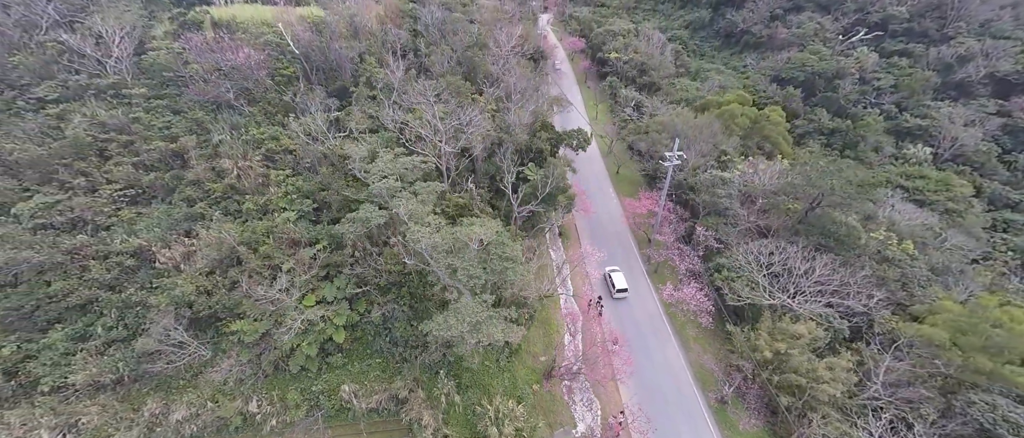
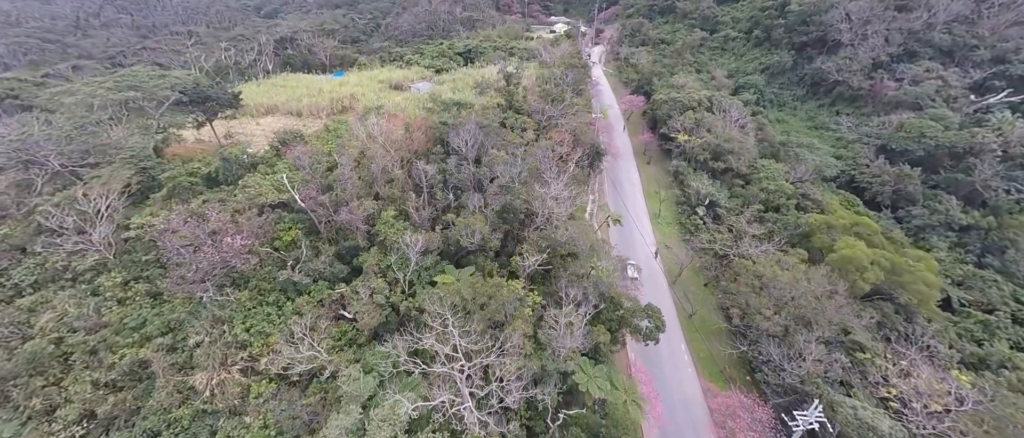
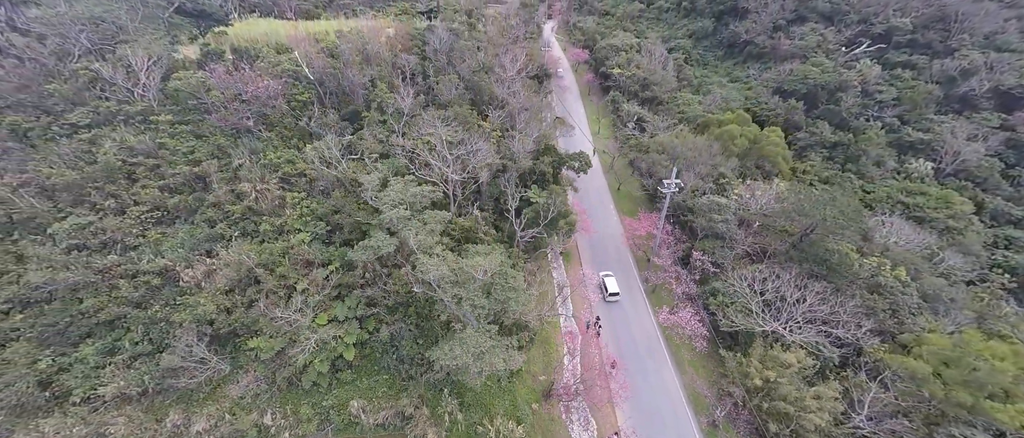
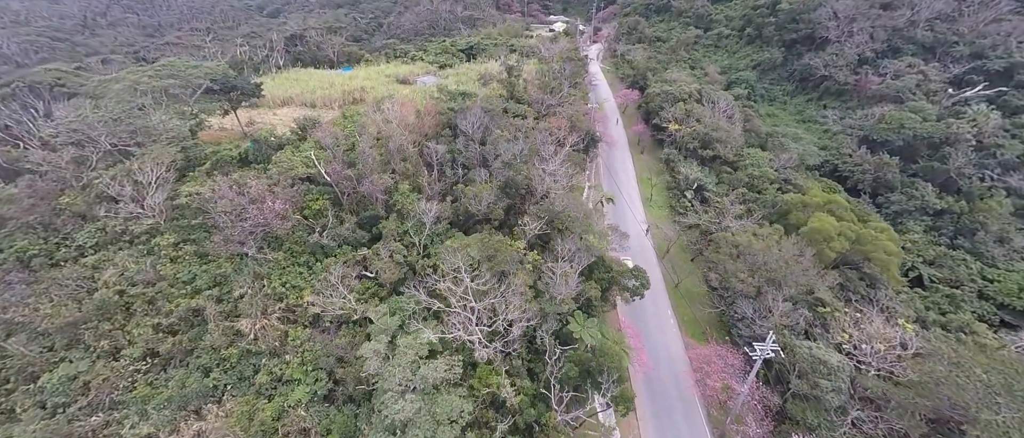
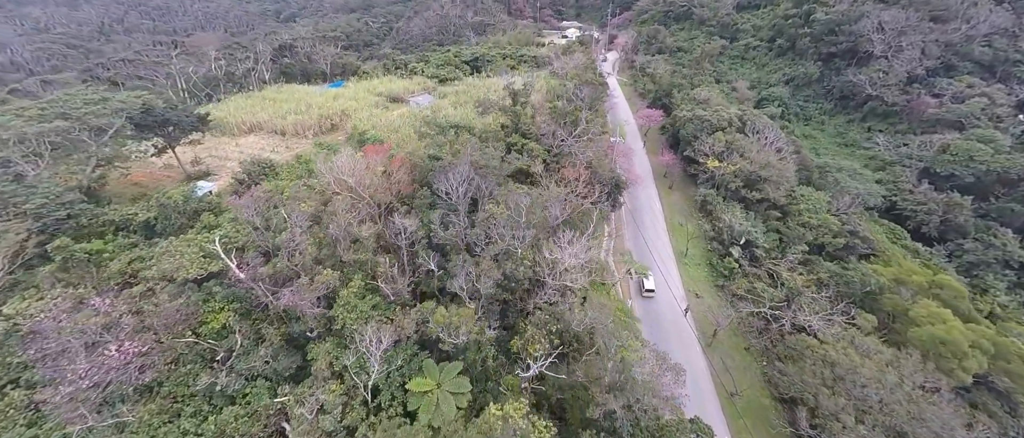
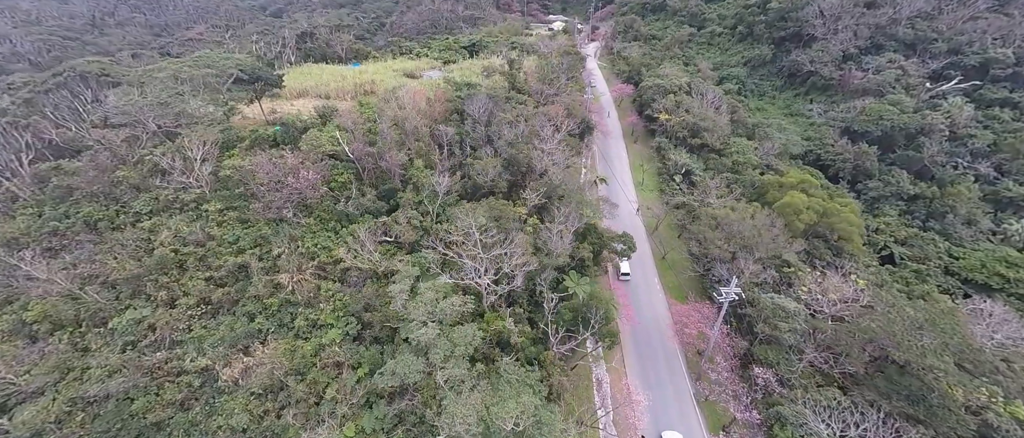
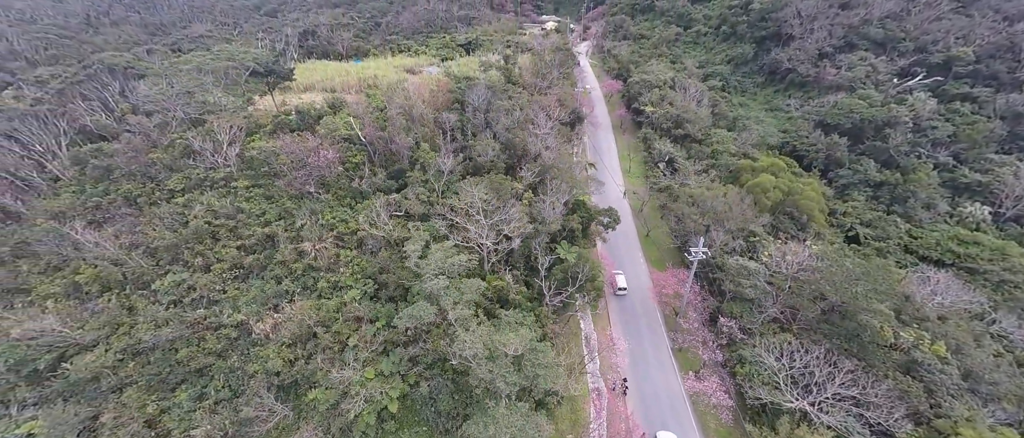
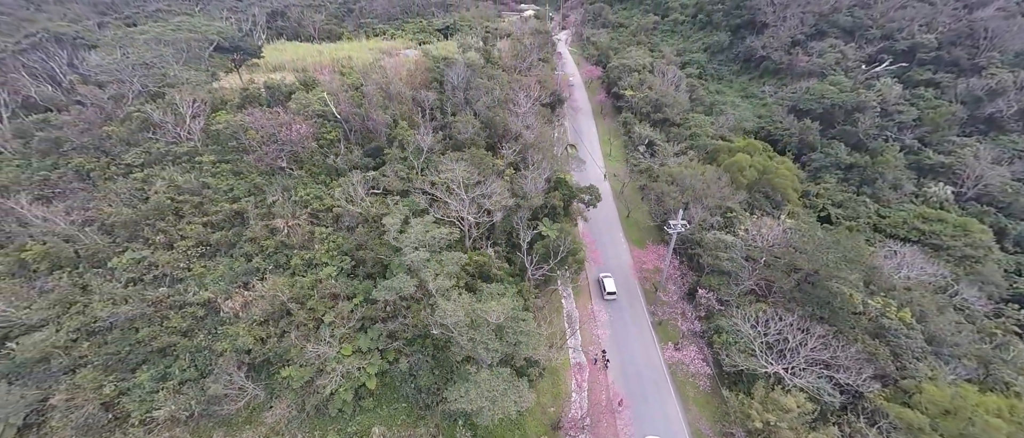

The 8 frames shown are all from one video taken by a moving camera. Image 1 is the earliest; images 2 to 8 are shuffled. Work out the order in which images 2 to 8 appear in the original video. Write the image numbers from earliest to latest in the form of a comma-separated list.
3, 8, 7, 6, 4, 2, 5
